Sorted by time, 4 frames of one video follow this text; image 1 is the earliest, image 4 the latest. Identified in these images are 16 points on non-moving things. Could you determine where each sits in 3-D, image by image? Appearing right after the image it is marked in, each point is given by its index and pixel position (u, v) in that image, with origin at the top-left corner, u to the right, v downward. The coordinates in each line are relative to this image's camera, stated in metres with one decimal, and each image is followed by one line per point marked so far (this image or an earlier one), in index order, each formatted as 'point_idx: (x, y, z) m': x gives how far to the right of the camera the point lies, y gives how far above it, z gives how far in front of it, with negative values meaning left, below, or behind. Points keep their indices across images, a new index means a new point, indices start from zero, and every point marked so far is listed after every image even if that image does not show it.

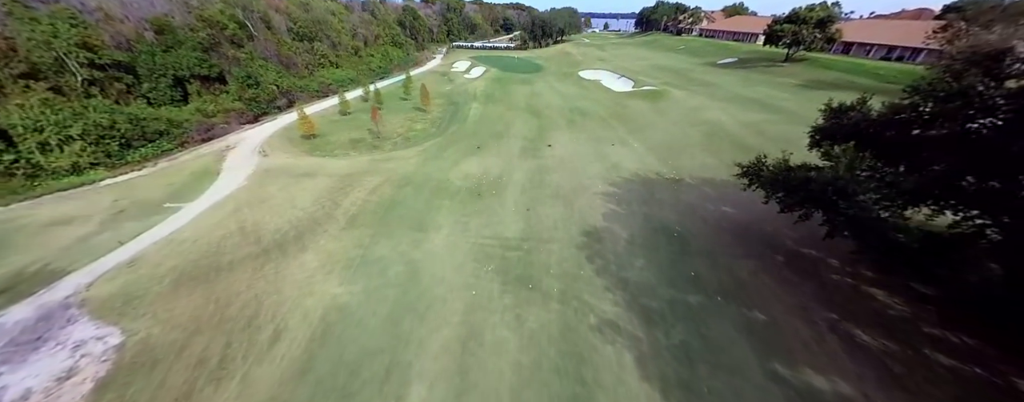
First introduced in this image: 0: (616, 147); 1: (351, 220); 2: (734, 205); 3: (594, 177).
0: (+7.0, +3.7, +19.5) m
1: (-7.3, -0.8, +12.9) m
2: (+10.0, -0.1, +13.1) m
3: (+4.6, +1.4, +16.1) m
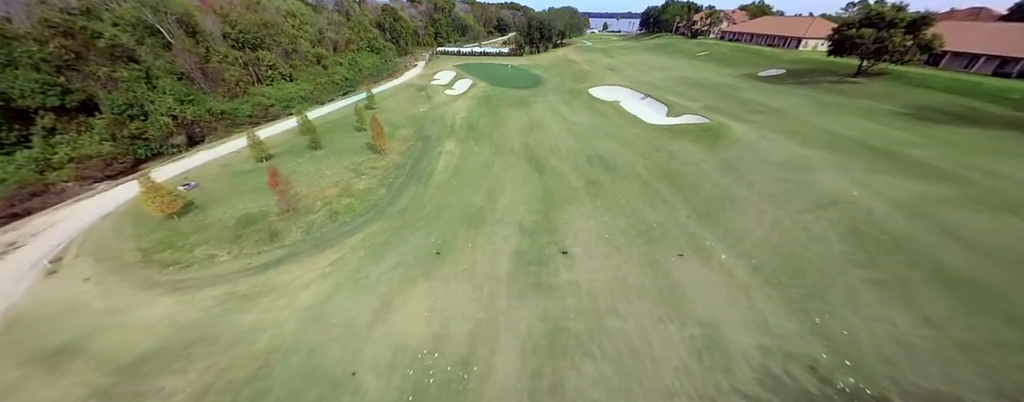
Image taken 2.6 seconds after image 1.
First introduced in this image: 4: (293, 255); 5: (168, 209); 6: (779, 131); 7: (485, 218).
0: (+6.4, -2.3, +10.5) m
1: (-7.8, -6.8, +3.8) m
2: (+9.5, -6.0, +4.1) m
3: (+4.0, -4.5, +7.0) m
4: (-9.4, -2.3, +12.3) m
5: (-17.6, -0.4, +14.7) m
6: (+18.3, +4.8, +19.8) m
7: (-1.2, -0.8, +13.6) m
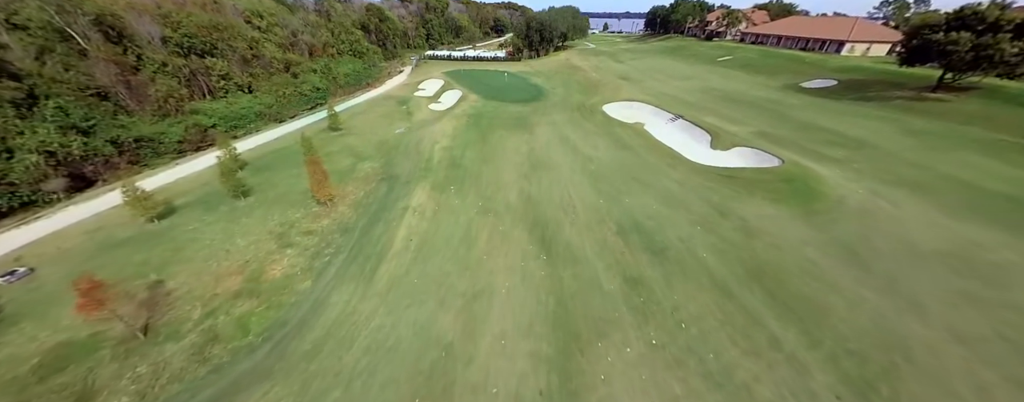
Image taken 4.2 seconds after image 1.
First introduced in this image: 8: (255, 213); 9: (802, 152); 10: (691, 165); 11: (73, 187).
0: (+6.2, -6.1, +4.4) m
1: (-7.9, -10.7, -2.3) m
2: (+9.3, -9.8, -2.0) m
3: (+3.8, -8.4, +1.0) m
4: (-9.6, -6.2, +6.2) m
5: (-17.8, -4.3, +8.6) m
6: (+18.1, +1.0, +13.8) m
7: (-1.5, -4.6, +7.5) m
8: (-14.0, -0.7, +15.7) m
9: (+17.2, +2.9, +17.1) m
10: (+10.1, +2.0, +16.2) m
11: (-28.1, +1.4, +19.1) m
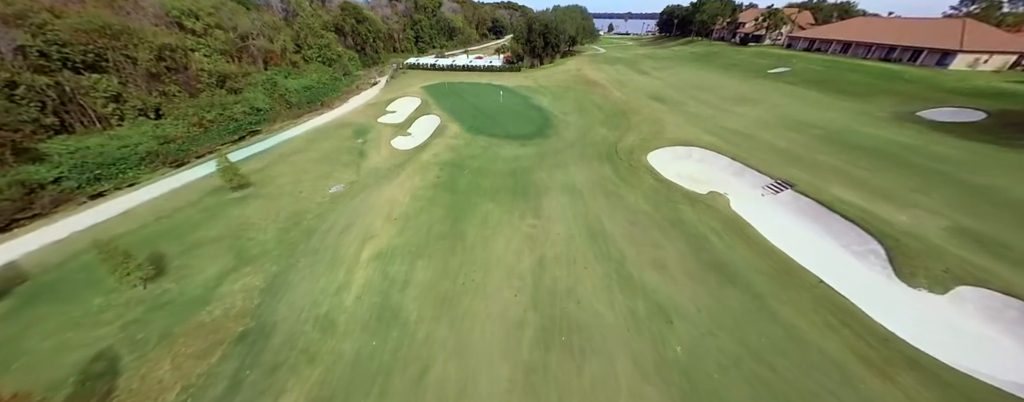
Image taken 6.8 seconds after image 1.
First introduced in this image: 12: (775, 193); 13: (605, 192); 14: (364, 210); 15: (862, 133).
0: (+5.8, -12.0, -5.0) m
1: (-8.4, -16.5, -11.7) m
2: (+8.8, -15.7, -11.4) m
3: (+3.3, -14.2, -8.4) m
4: (-10.1, -12.0, -3.1) m
5: (-18.3, -10.1, -0.7) m
6: (+17.7, -5.0, +4.4) m
7: (-1.9, -10.5, -1.9) m
8: (-14.4, -6.5, +6.4) m
9: (+16.8, -3.0, +7.7) m
10: (+9.7, -3.9, +6.8) m
11: (-28.5, -4.5, +9.8) m
12: (+12.7, +0.6, +13.5) m
13: (+4.8, +0.5, +14.5) m
14: (-7.5, -0.4, +14.8) m
15: (+23.3, +4.6, +19.1) m
